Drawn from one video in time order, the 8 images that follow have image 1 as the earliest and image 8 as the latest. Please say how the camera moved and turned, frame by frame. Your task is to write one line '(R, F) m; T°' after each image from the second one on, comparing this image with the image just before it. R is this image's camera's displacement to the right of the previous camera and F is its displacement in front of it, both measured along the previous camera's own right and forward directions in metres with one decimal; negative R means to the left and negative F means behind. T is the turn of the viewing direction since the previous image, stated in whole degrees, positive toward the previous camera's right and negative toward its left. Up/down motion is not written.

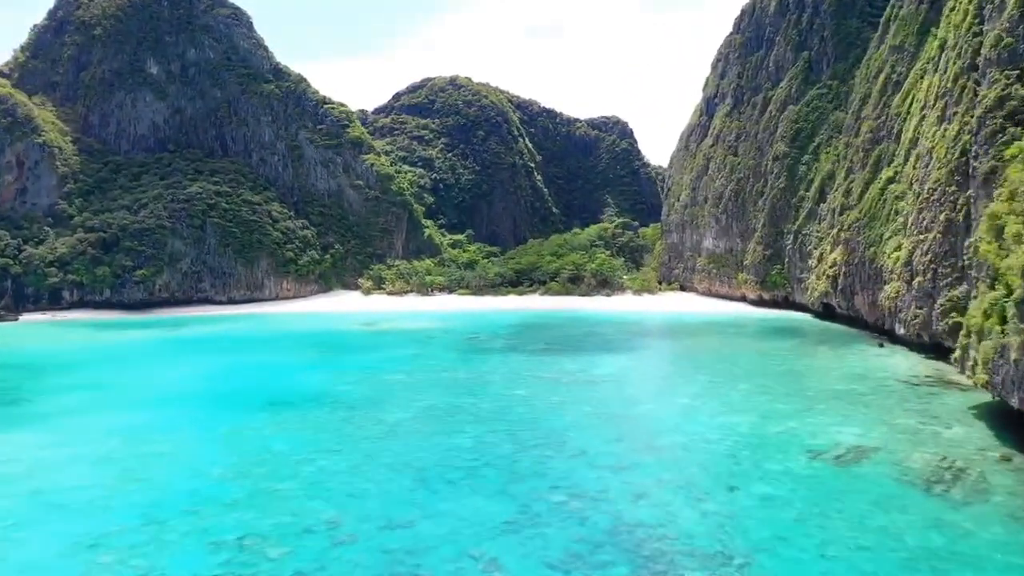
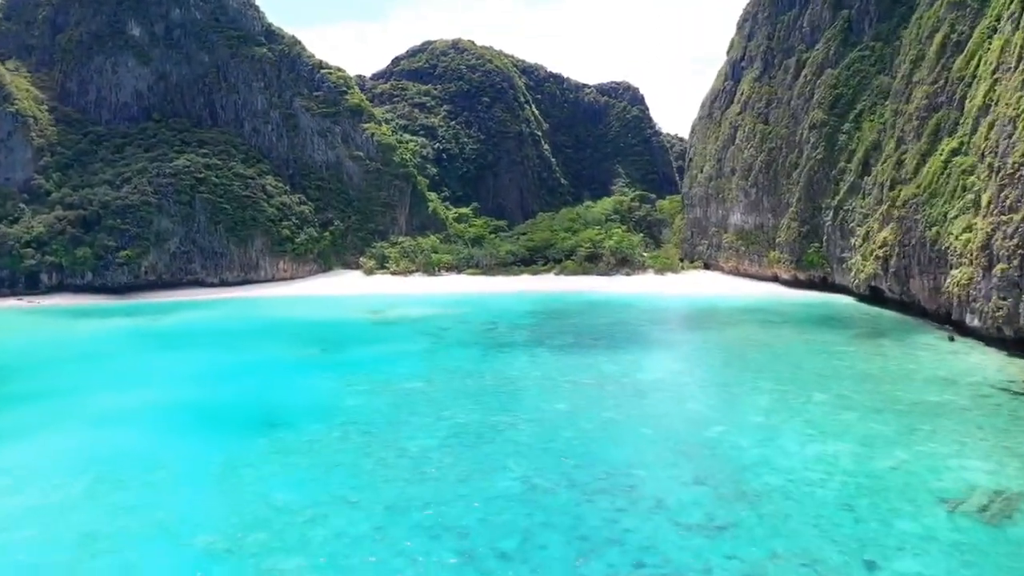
(-1.2, +3.7) m; 0°
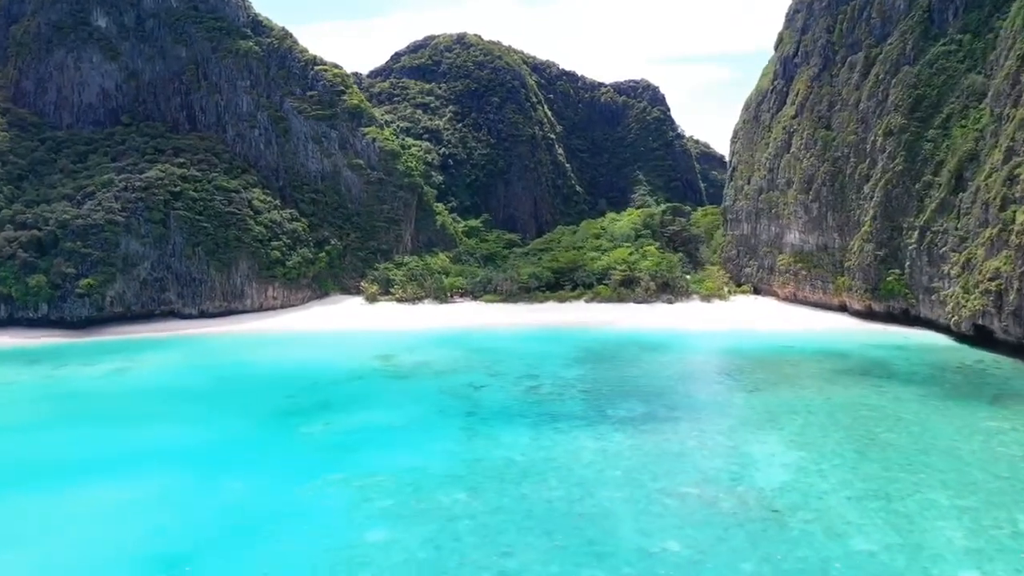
(-1.9, +6.7) m; +1°
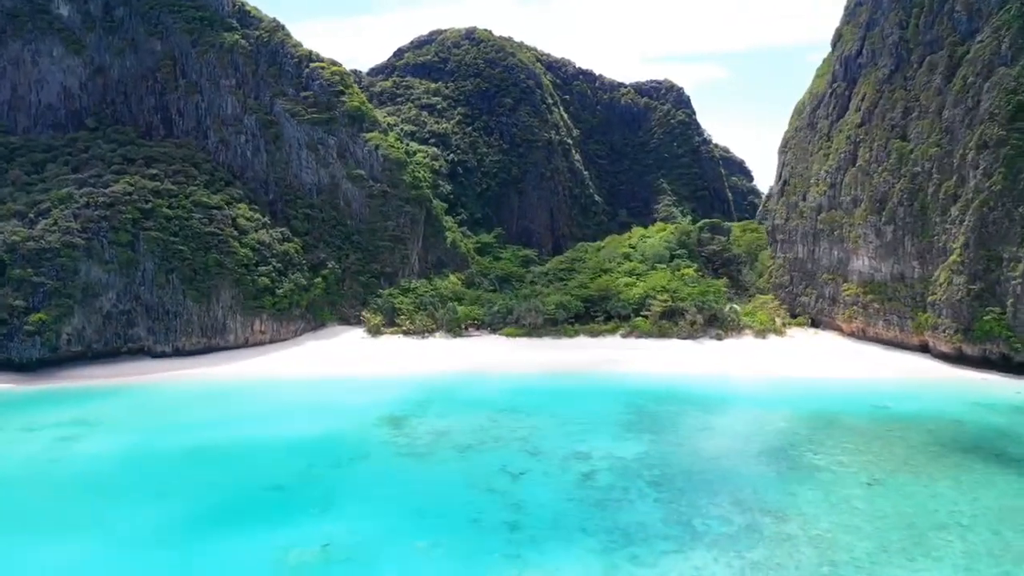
(-1.4, +6.0) m; 0°
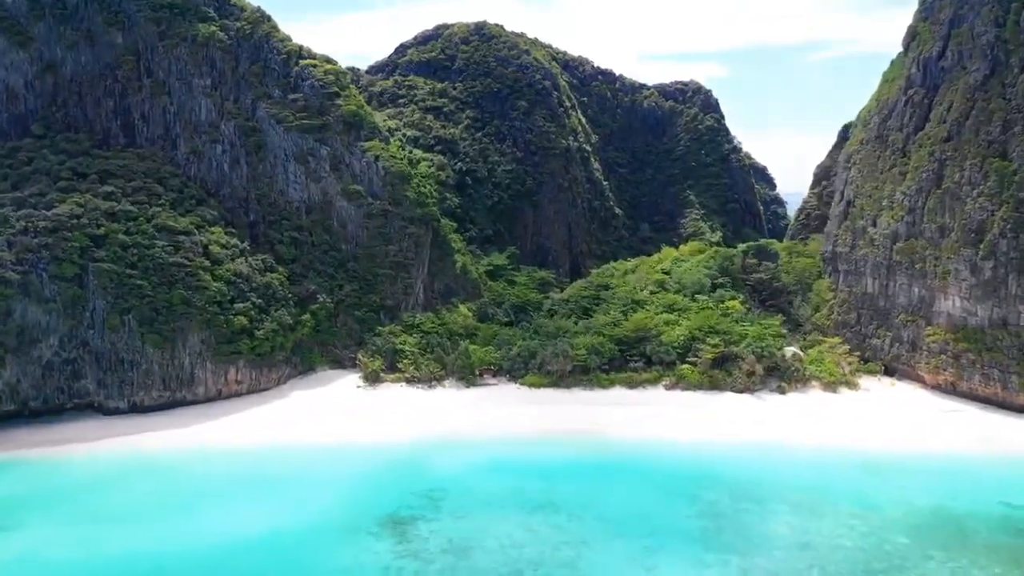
(-1.1, +6.2) m; 0°
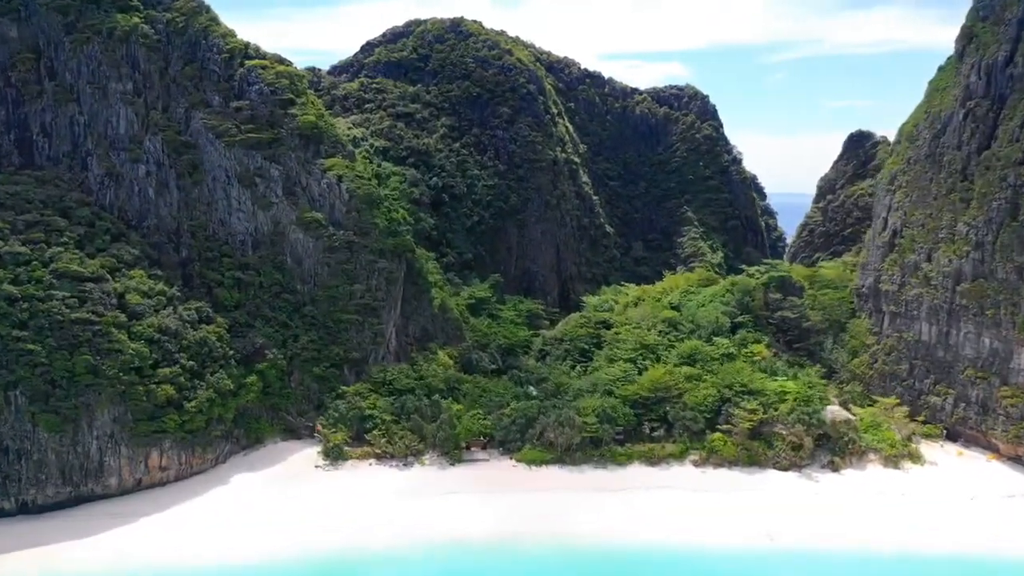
(-0.9, +6.2) m; +2°
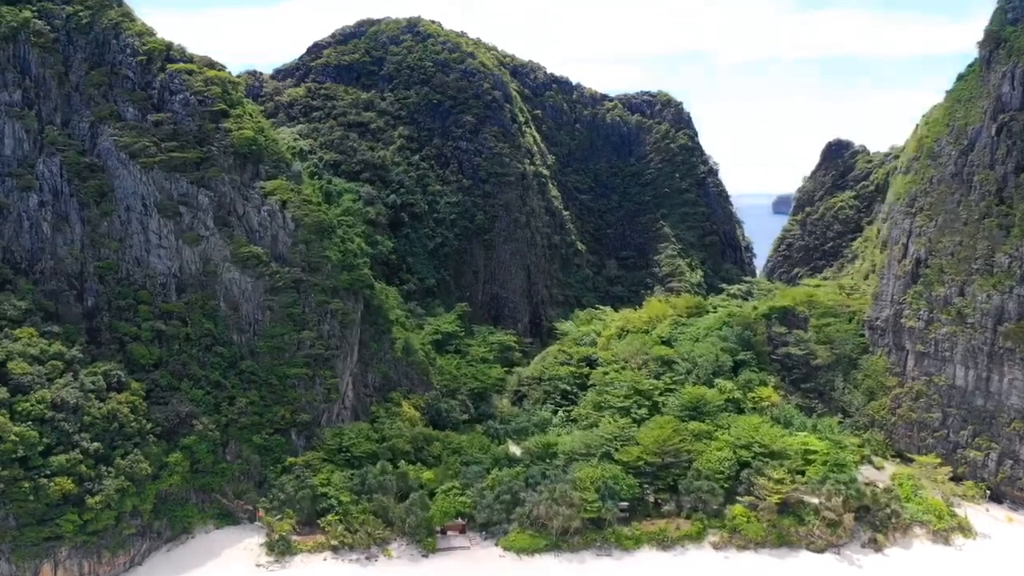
(-0.9, +4.7) m; +4°
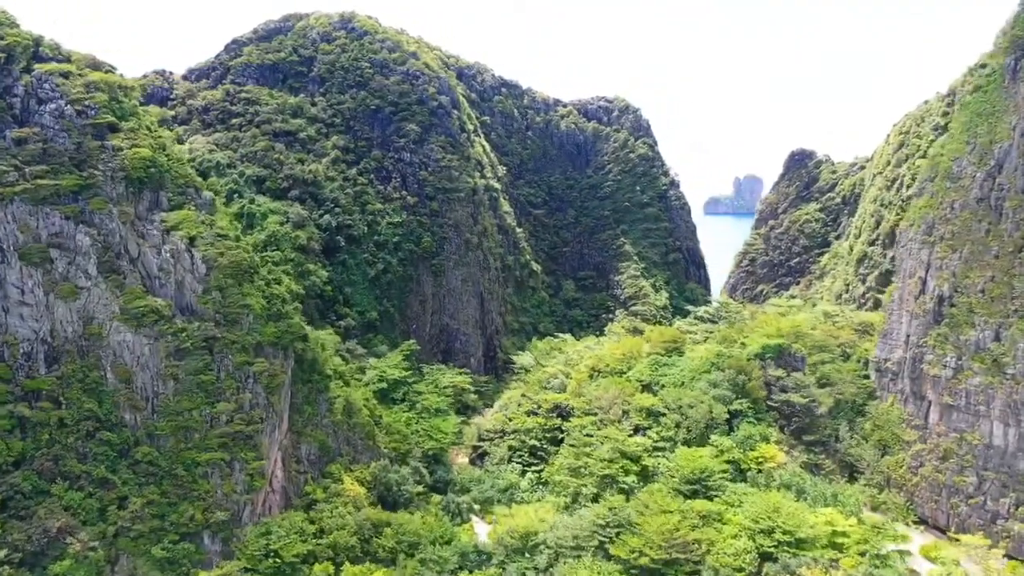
(-0.9, +5.0) m; +5°
